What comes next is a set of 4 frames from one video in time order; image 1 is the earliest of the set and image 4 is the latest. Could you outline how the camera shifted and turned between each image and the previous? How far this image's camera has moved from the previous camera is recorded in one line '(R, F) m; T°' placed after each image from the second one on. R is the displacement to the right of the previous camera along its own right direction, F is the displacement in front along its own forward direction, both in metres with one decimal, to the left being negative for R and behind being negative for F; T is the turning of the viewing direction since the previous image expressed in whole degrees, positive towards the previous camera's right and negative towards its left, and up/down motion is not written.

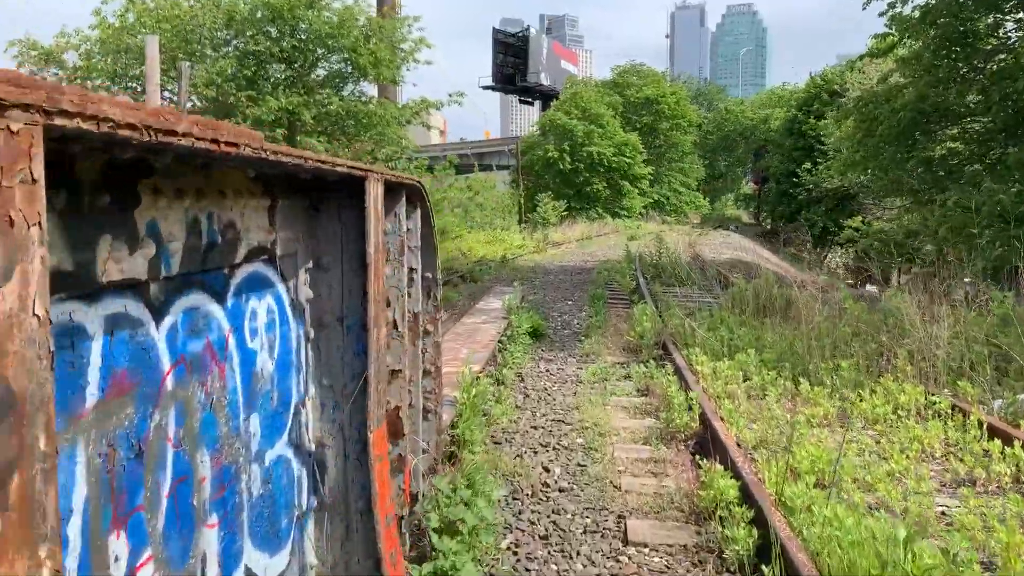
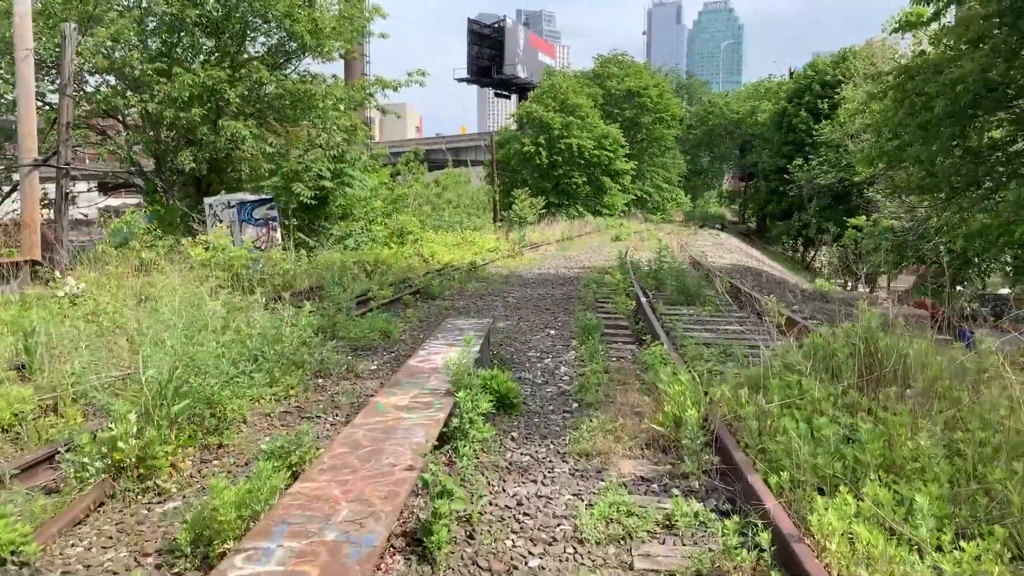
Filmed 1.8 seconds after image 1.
(+0.1, +2.7) m; +2°
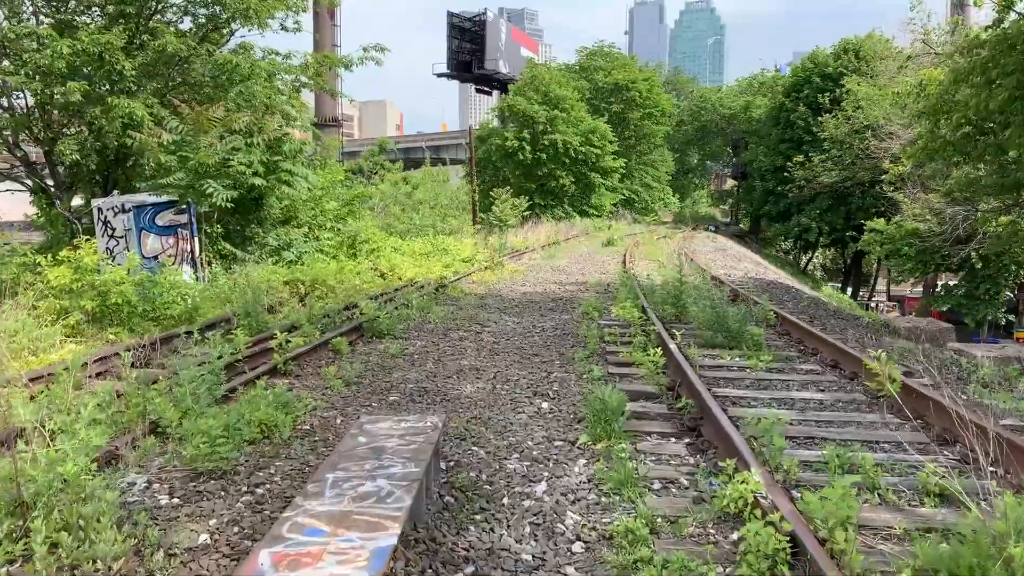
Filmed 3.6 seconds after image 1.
(+0.1, +2.8) m; +1°
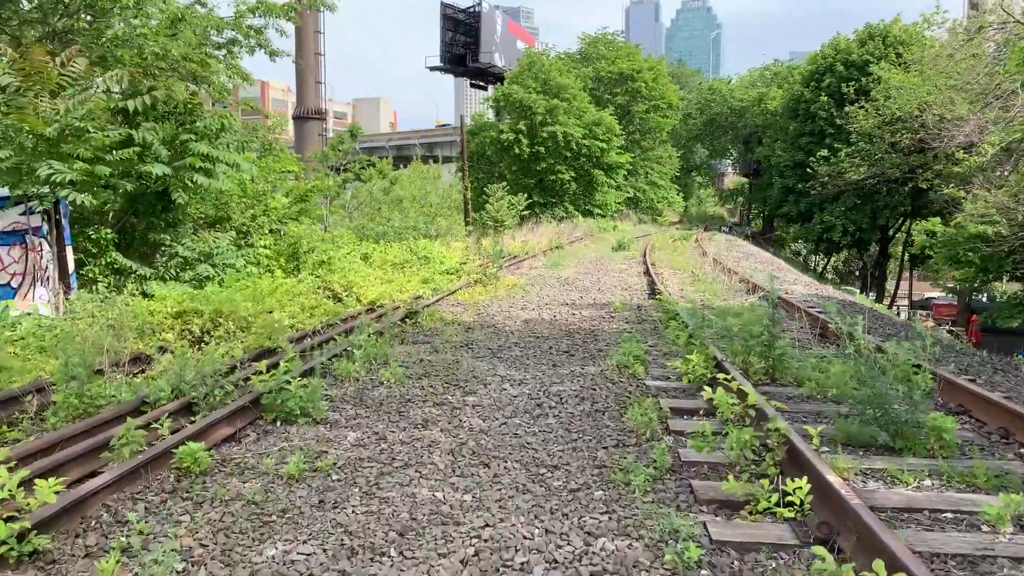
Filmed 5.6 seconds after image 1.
(0.0, +3.2) m; 0°
